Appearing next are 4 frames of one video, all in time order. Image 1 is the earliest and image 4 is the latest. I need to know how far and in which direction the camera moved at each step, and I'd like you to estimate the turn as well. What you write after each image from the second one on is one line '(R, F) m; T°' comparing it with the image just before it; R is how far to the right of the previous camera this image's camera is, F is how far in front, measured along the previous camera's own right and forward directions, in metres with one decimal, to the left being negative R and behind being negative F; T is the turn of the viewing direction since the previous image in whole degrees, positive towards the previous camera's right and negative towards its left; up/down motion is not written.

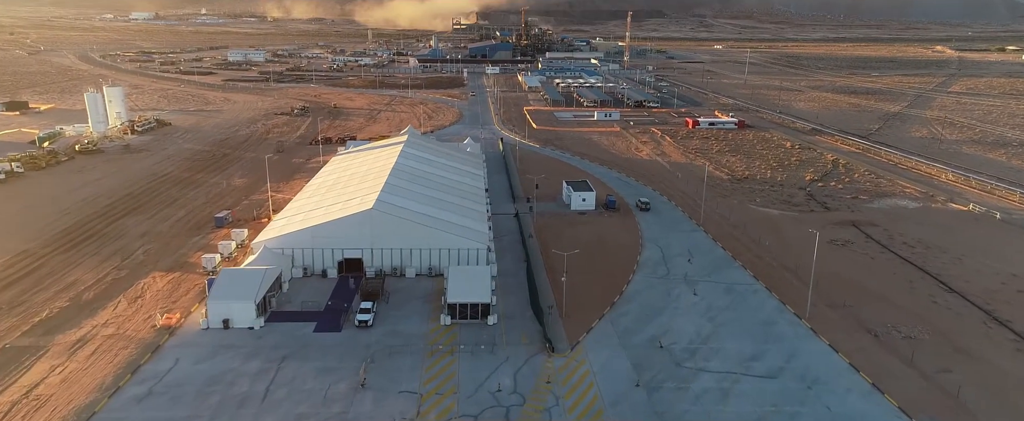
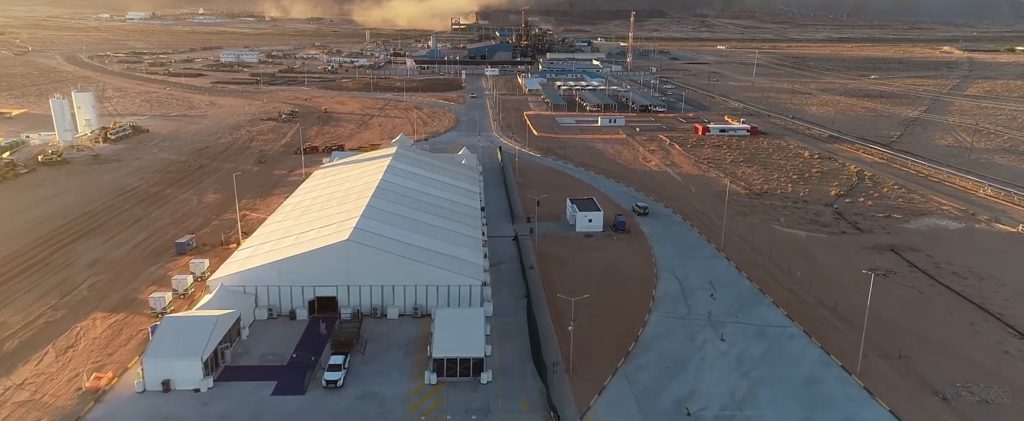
(0.0, +2.1) m; 0°
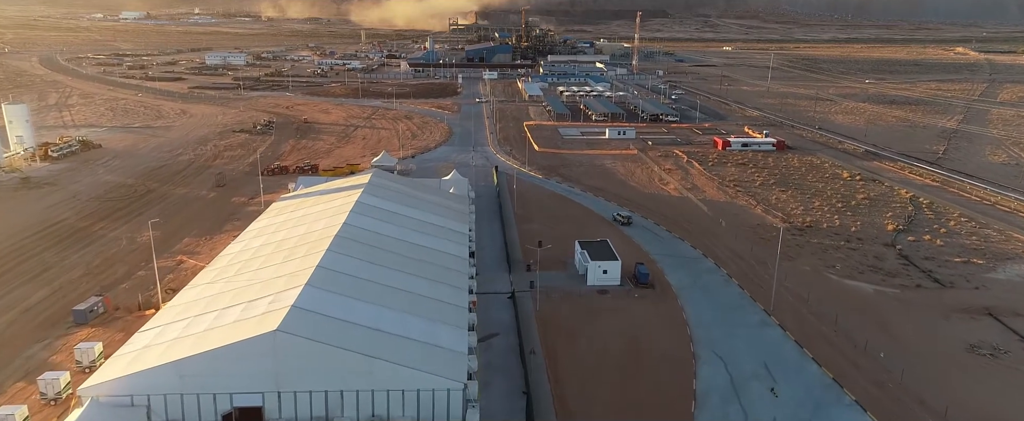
(+0.1, +3.8) m; 0°
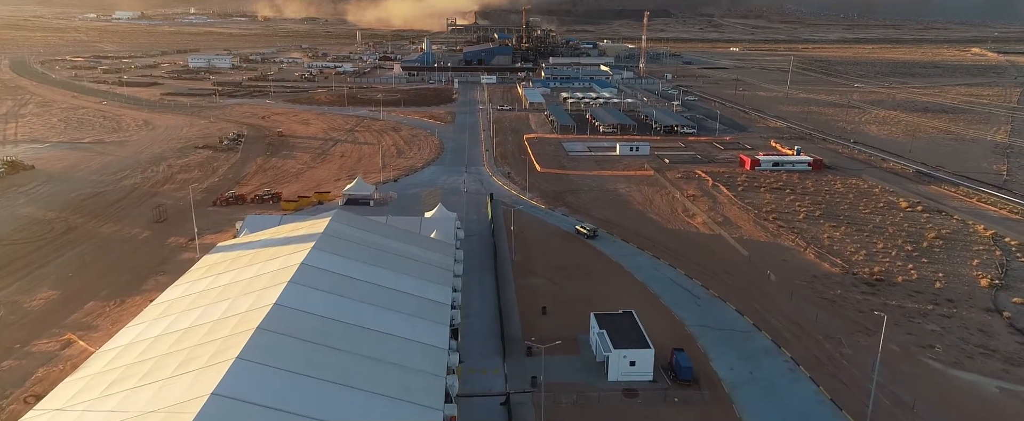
(+0.1, +4.1) m; 0°
